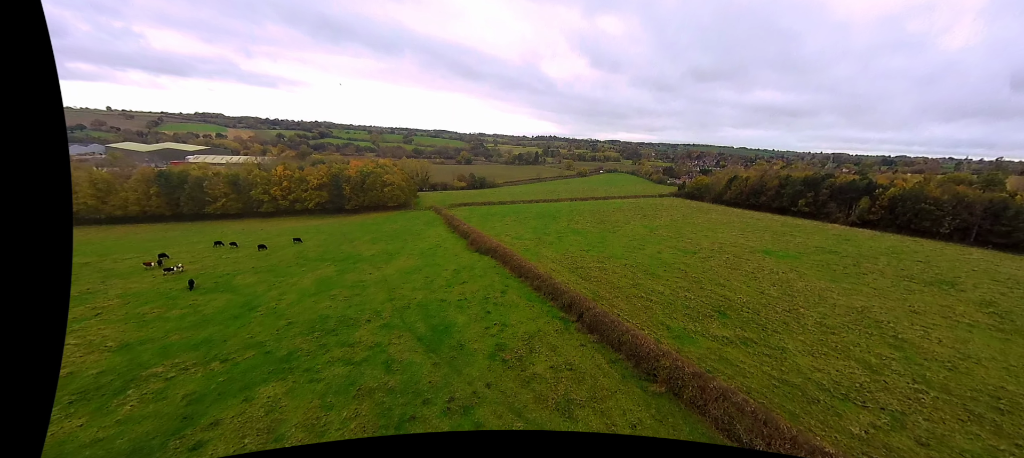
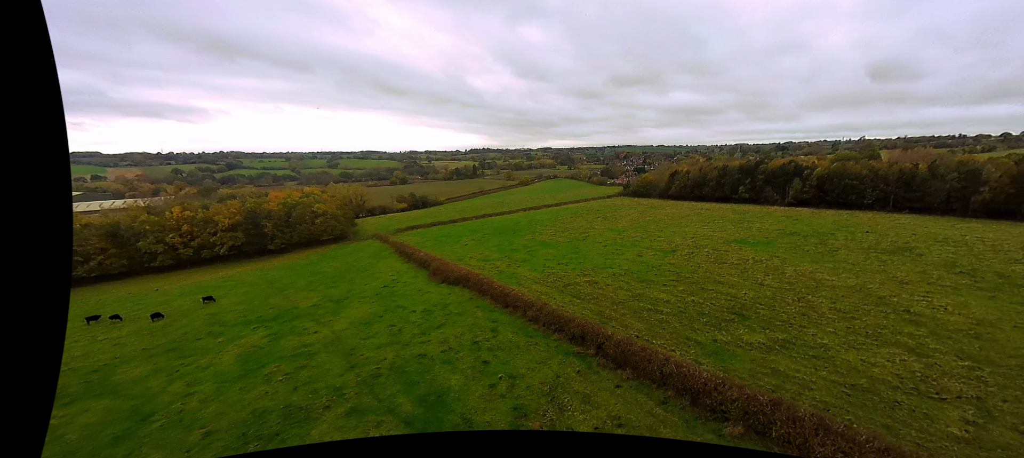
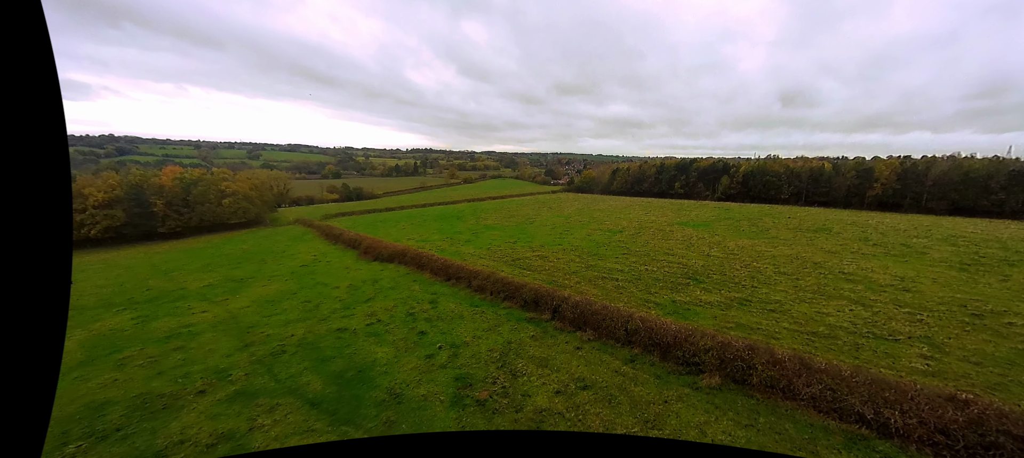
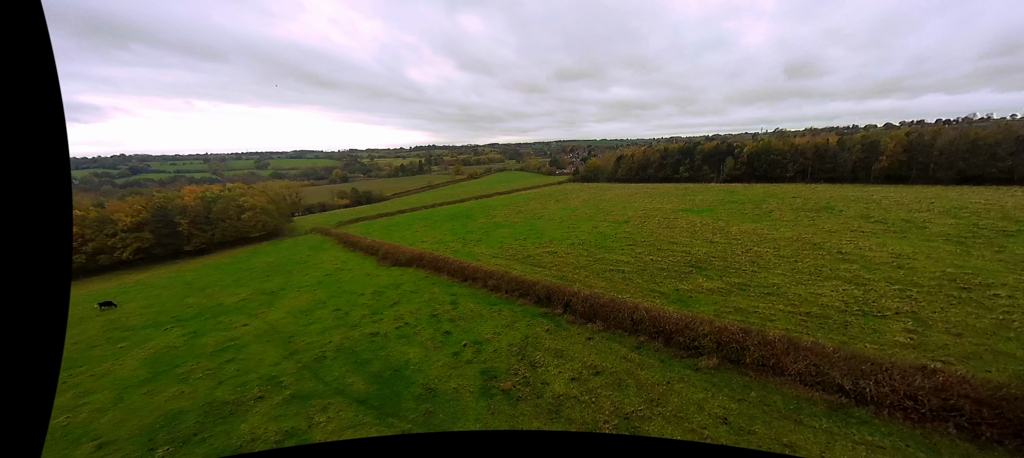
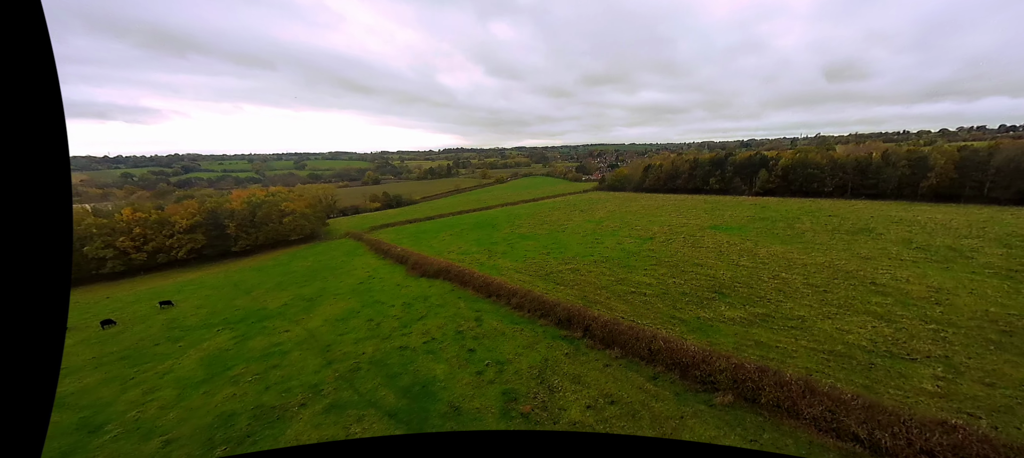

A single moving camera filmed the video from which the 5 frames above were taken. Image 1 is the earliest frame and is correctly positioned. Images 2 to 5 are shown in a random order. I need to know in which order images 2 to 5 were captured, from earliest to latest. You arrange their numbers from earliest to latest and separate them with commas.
2, 5, 4, 3
